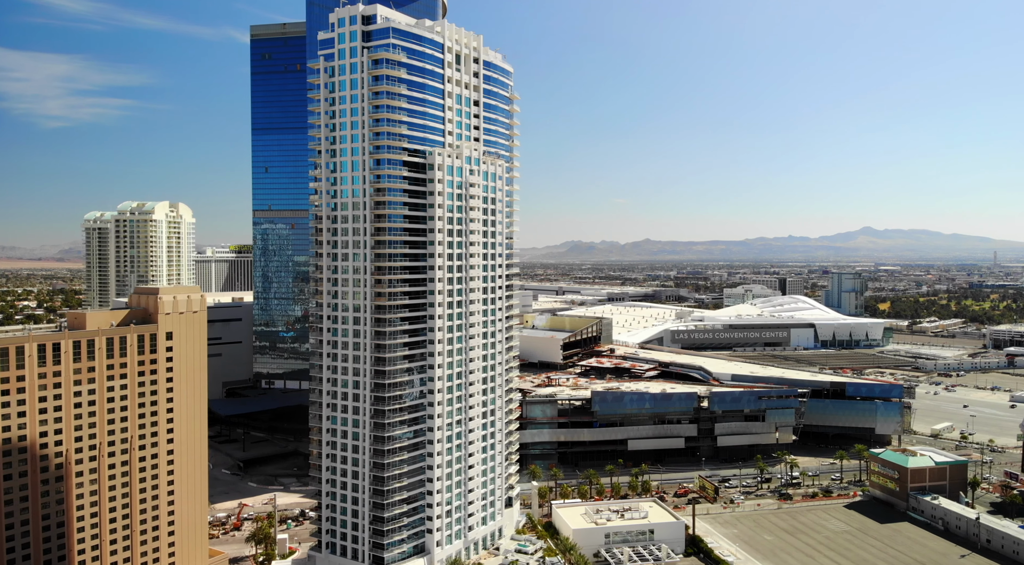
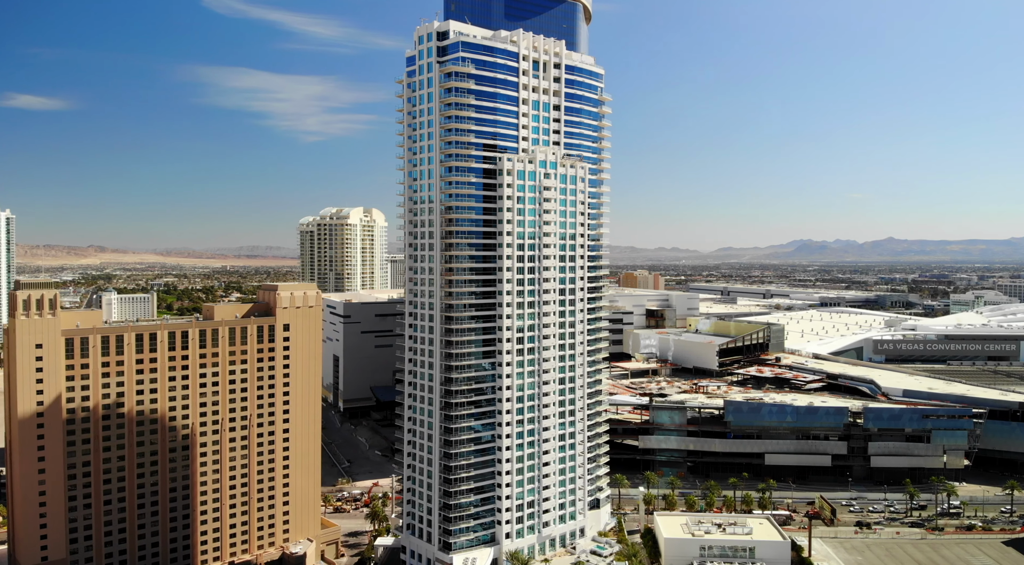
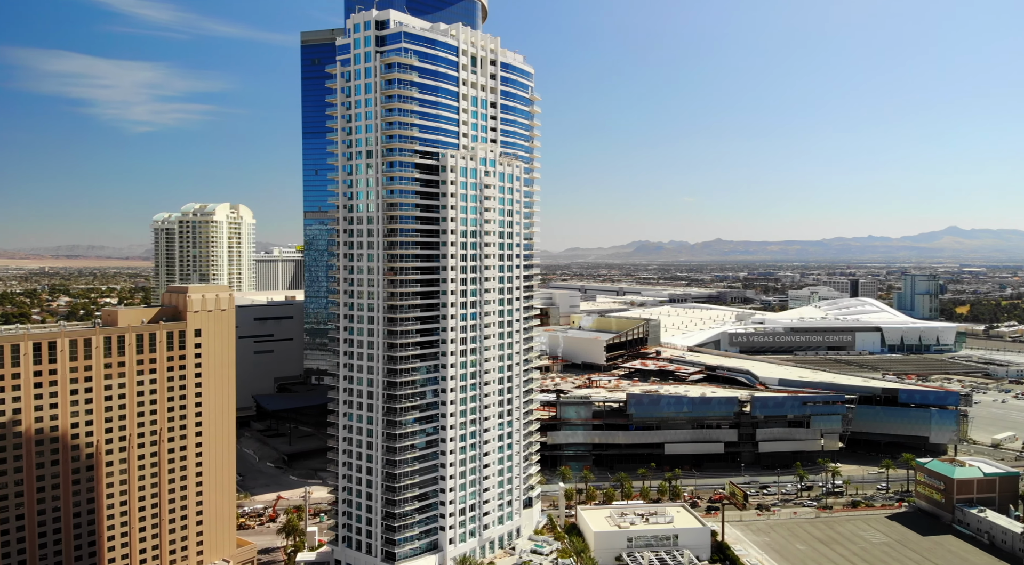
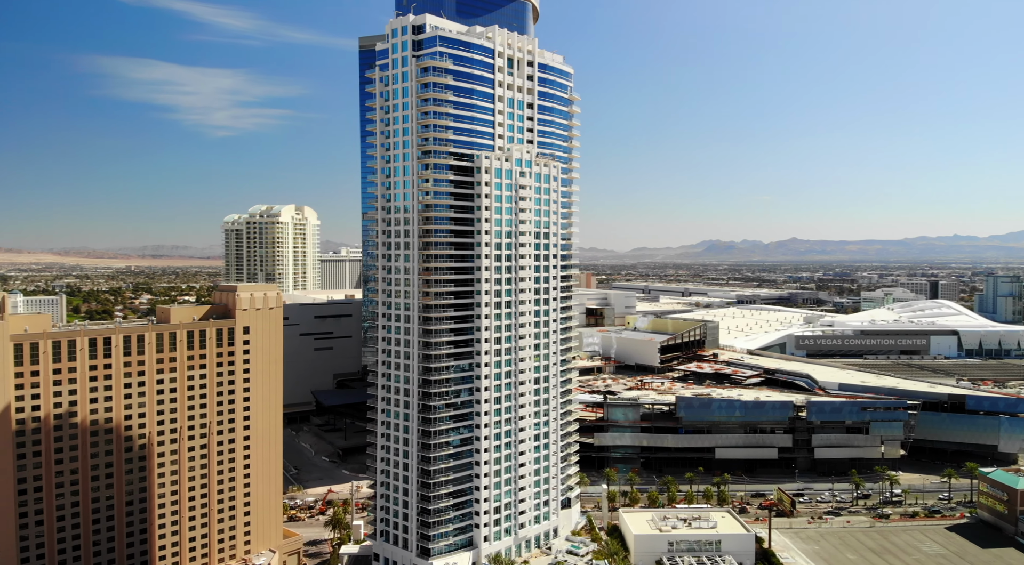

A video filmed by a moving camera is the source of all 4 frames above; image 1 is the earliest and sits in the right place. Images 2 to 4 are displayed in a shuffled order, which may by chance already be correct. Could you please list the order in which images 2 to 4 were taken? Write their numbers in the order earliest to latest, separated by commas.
3, 4, 2
